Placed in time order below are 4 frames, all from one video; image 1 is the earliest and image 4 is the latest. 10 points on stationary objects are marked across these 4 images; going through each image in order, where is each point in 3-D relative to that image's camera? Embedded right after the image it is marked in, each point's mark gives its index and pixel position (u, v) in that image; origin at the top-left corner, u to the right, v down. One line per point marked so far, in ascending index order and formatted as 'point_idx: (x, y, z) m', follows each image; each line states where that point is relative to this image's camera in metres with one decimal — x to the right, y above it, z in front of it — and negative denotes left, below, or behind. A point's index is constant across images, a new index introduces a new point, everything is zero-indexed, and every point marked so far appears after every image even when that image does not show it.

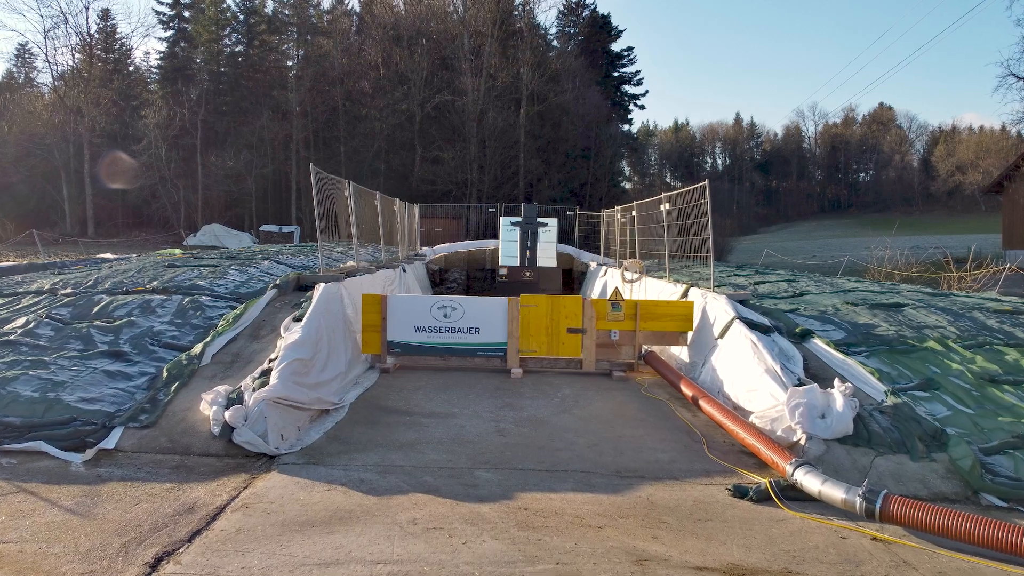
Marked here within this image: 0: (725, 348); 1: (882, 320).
0: (+1.7, -0.5, +6.6) m
1: (+3.3, -0.3, +7.2) m
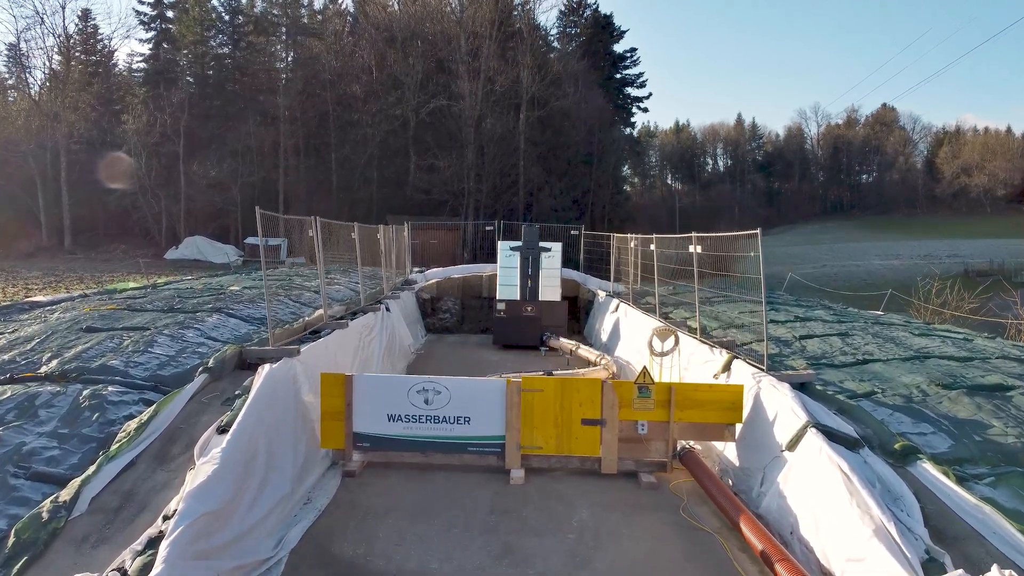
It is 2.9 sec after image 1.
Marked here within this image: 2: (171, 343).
0: (+1.7, -1.1, +4.9) m
1: (+3.3, -0.9, +5.6) m
2: (-2.8, -0.5, +6.7) m
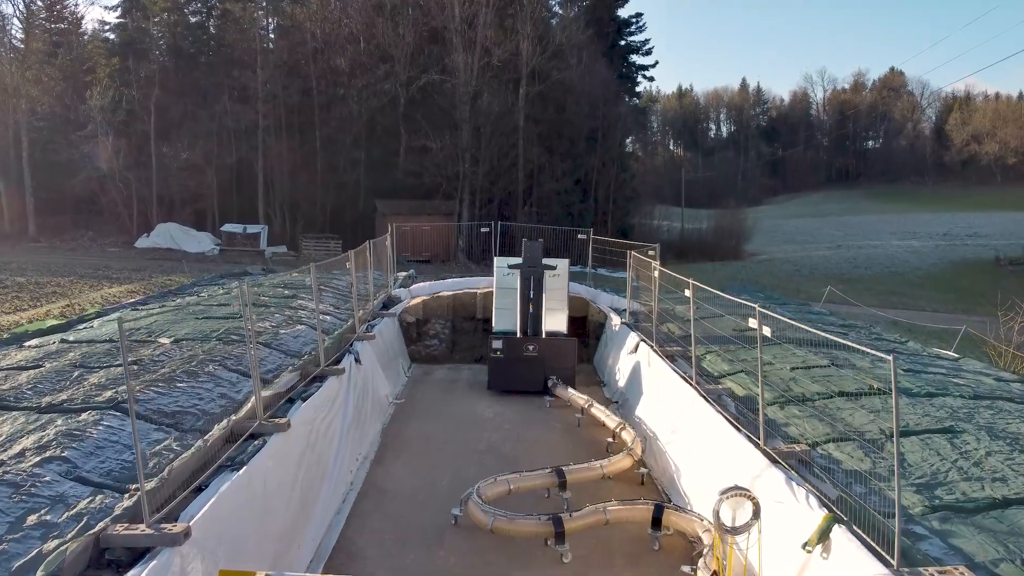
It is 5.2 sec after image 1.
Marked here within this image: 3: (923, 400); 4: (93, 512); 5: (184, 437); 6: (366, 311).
0: (+1.7, -1.9, +2.8) m
1: (+3.3, -1.7, +3.5) m
2: (-2.8, -1.2, +4.5) m
3: (+3.8, -1.0, +7.6) m
4: (-2.3, -1.2, +4.6) m
5: (-2.4, -1.1, +5.9) m
6: (-2.1, -0.3, +12.0) m
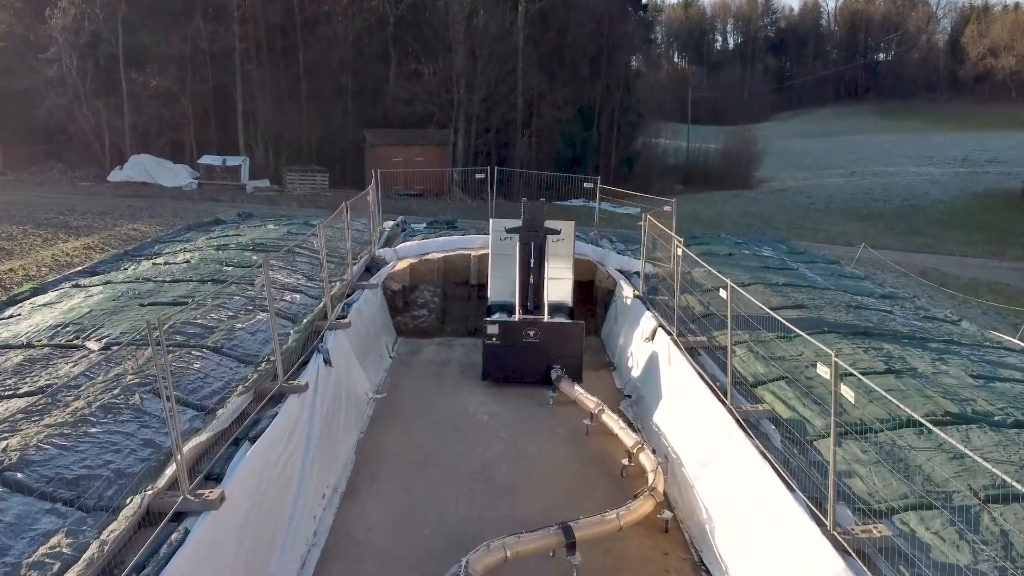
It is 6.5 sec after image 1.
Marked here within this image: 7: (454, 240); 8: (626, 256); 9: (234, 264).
0: (+1.7, -2.5, +1.5) m
1: (+3.3, -2.2, +2.2) m
2: (-2.8, -1.6, +3.2) m
3: (+3.8, -1.1, +6.2) m
4: (-2.4, -1.6, +3.2) m
5: (-2.4, -1.3, +4.5) m
6: (-2.2, +0.1, +10.5) m
7: (-0.9, +0.8, +12.9) m
8: (+1.8, +0.4, +12.4) m
9: (-3.7, +0.3, +11.0) m
